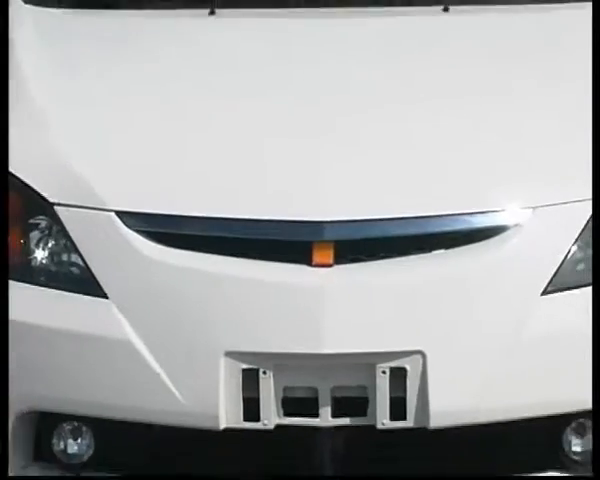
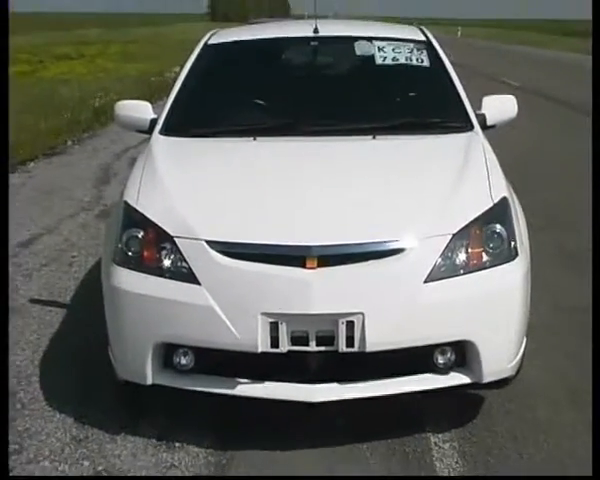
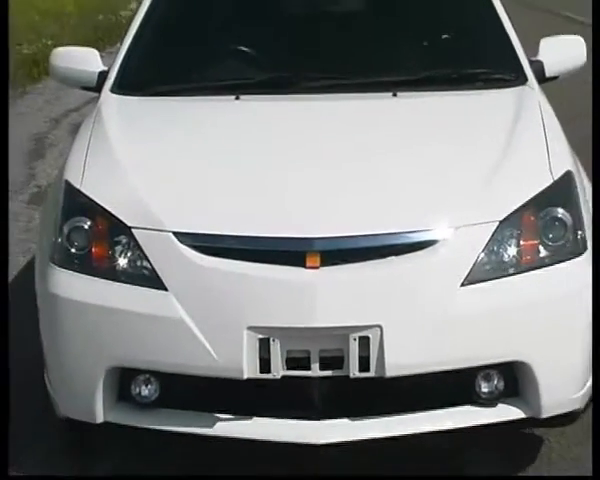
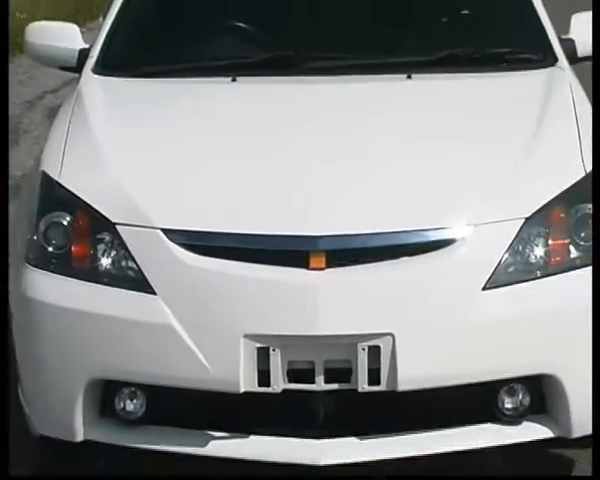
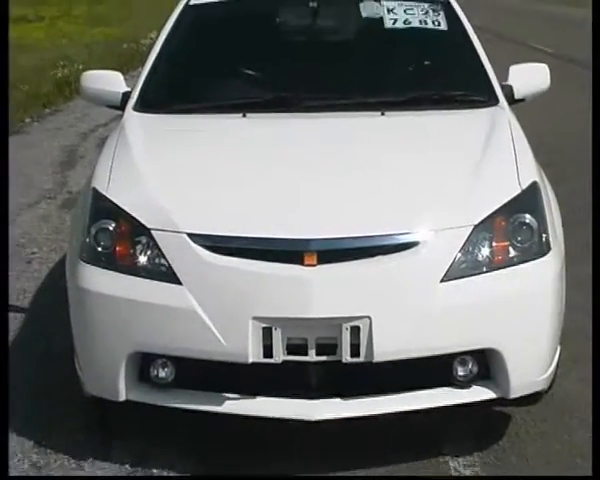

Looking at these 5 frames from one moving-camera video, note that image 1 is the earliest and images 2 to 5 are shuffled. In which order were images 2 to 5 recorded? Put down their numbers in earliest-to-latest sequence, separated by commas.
4, 3, 5, 2
